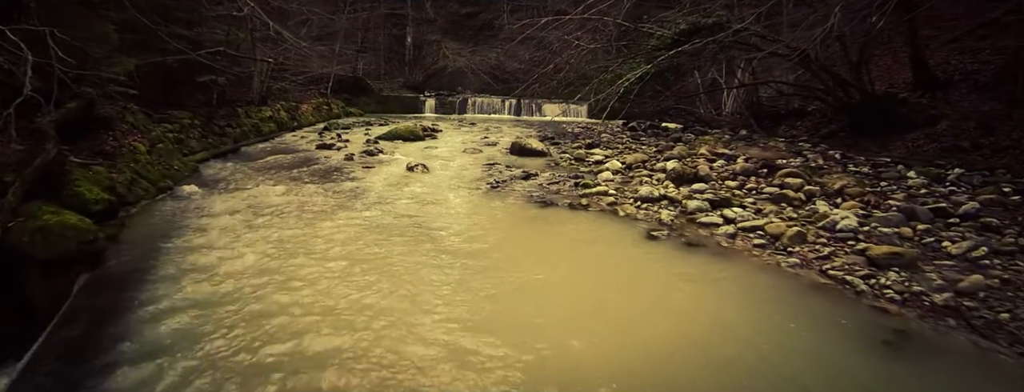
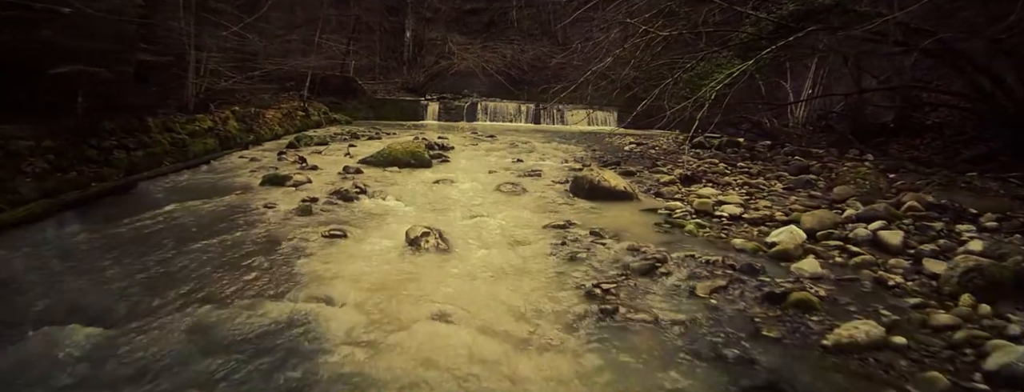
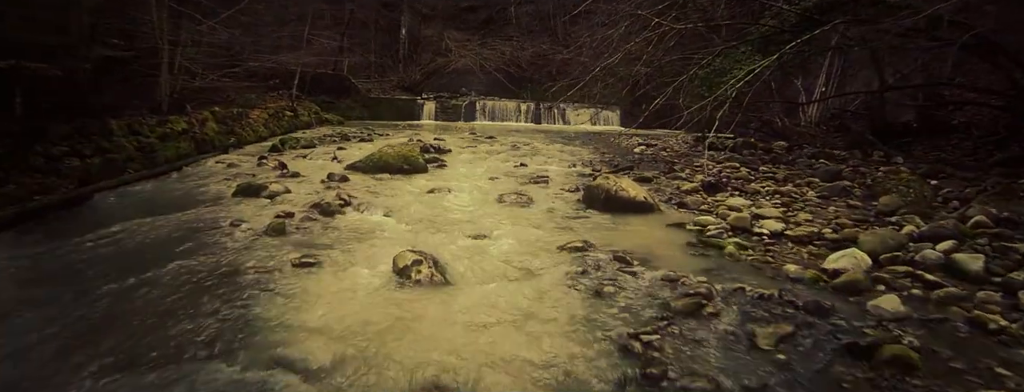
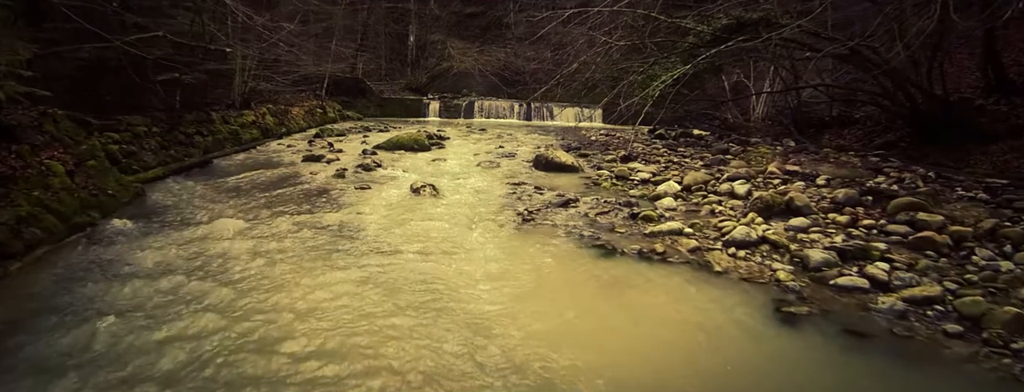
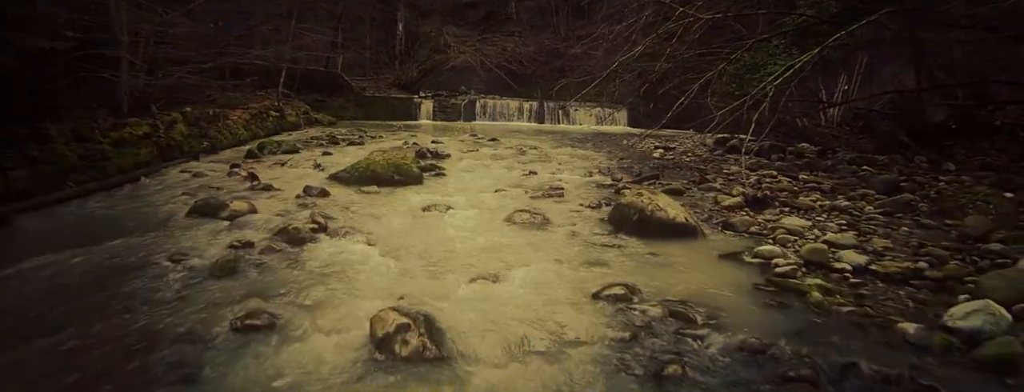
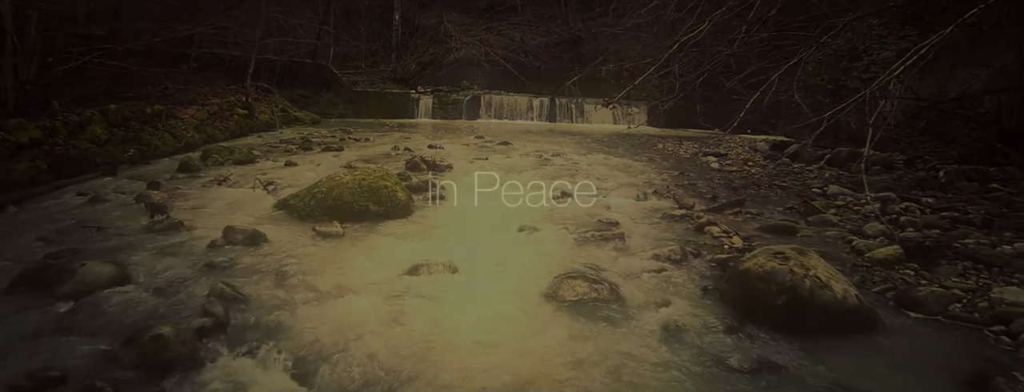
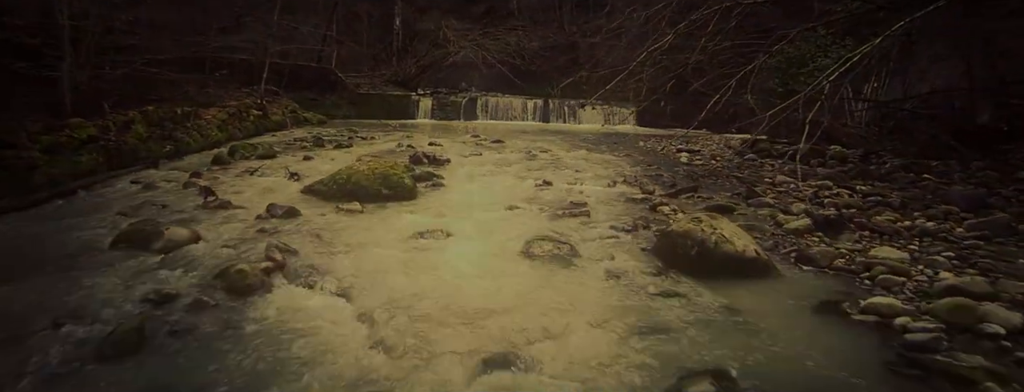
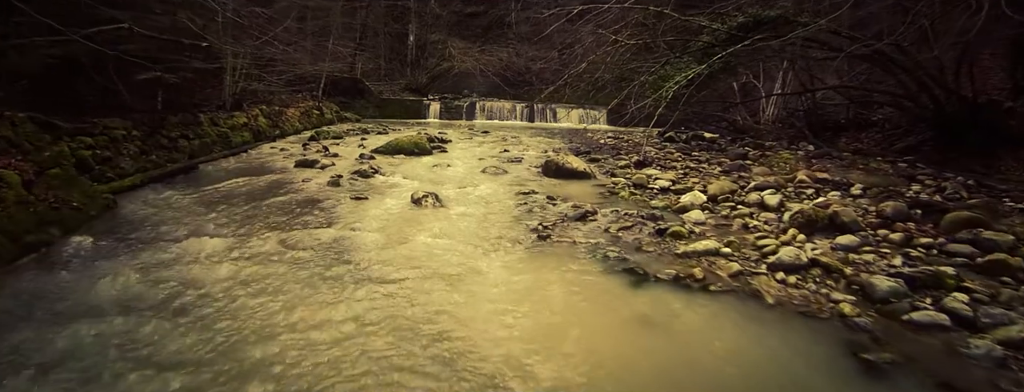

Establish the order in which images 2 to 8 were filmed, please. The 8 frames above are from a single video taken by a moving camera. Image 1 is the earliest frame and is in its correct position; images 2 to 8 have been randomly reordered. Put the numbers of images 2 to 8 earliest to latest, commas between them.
4, 8, 2, 3, 5, 7, 6
